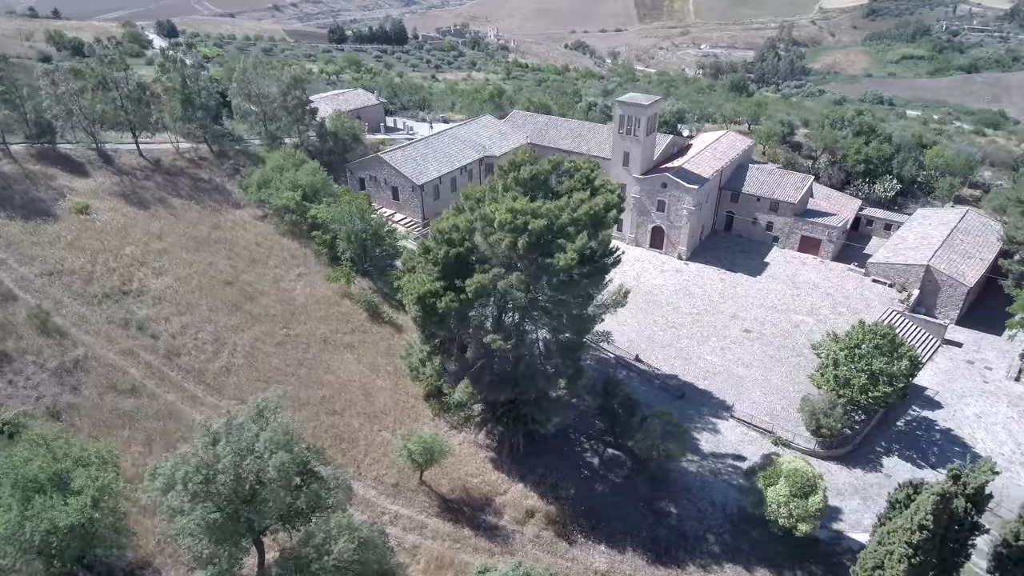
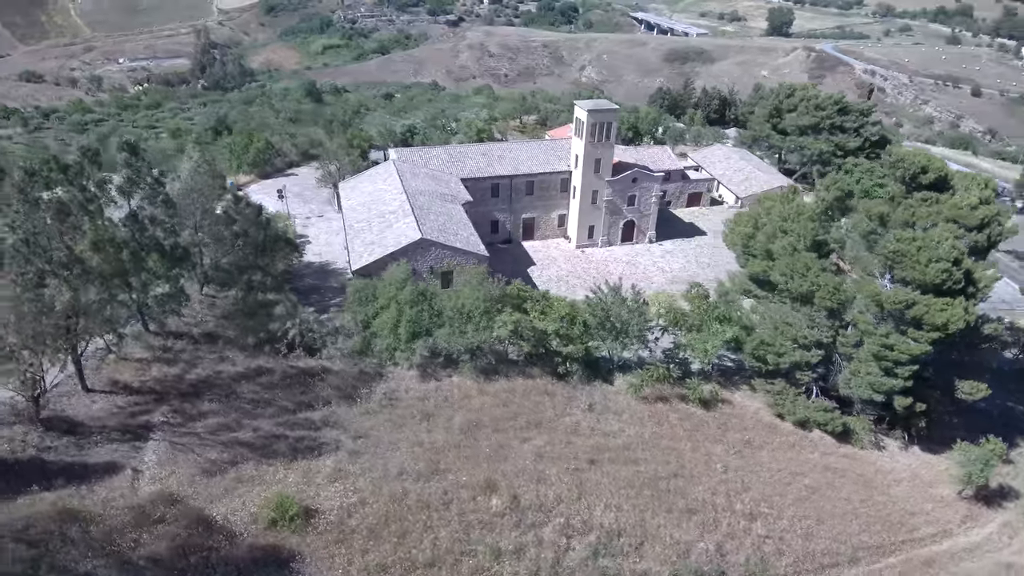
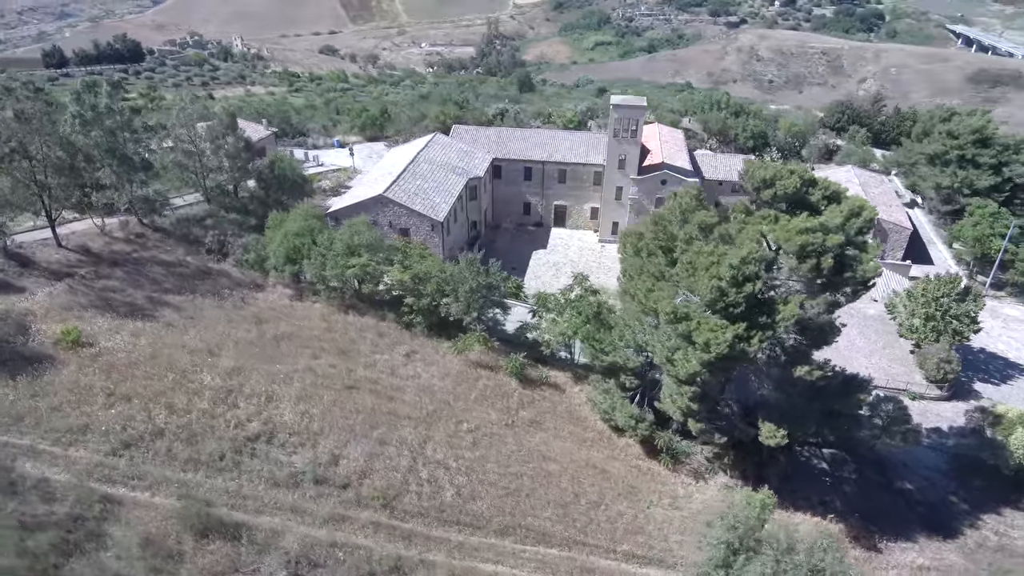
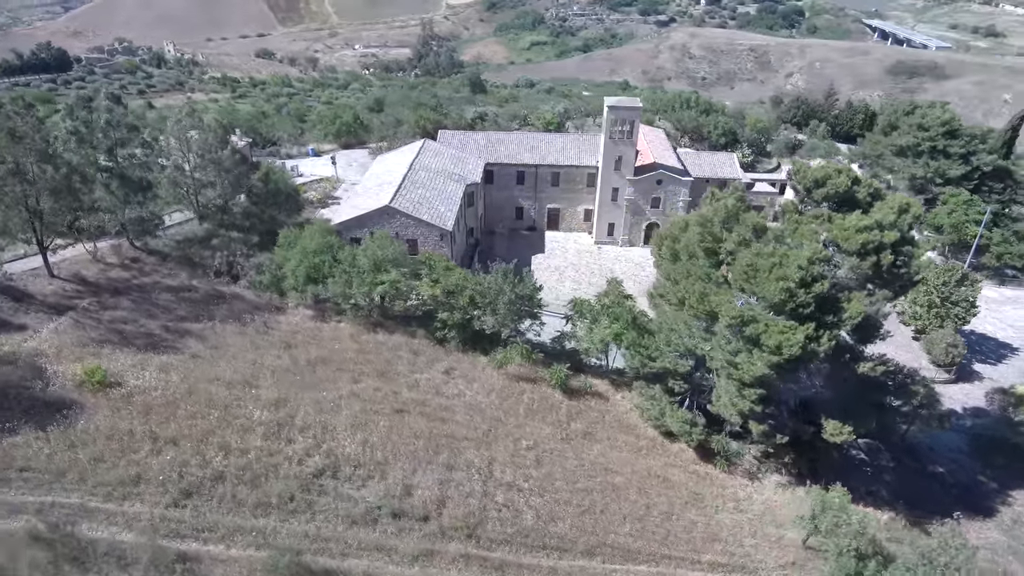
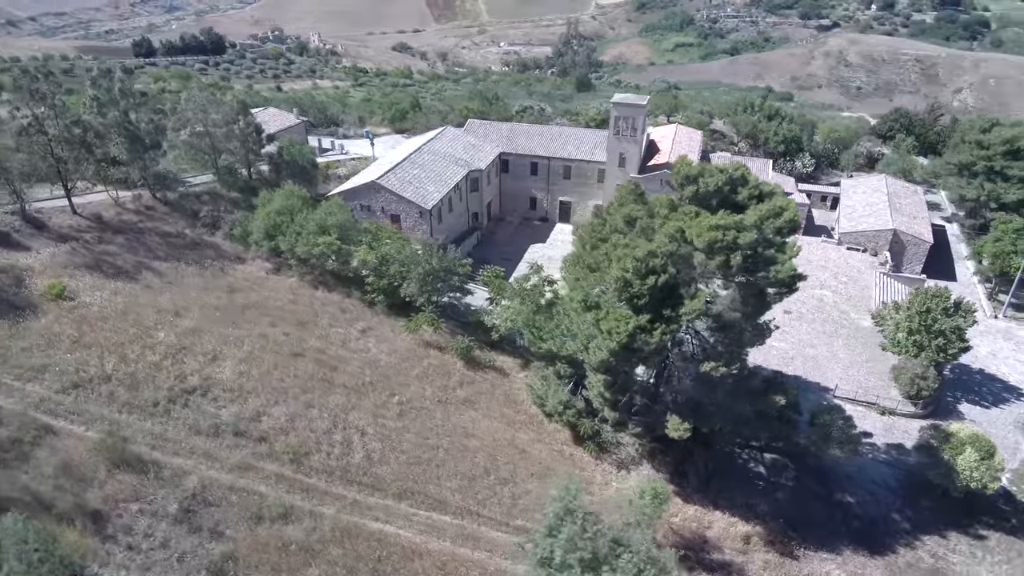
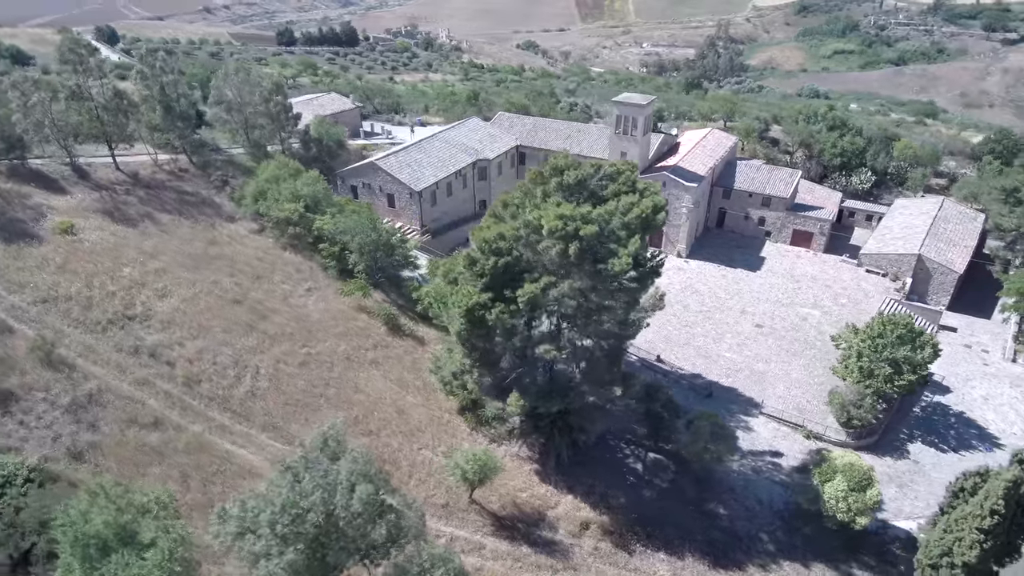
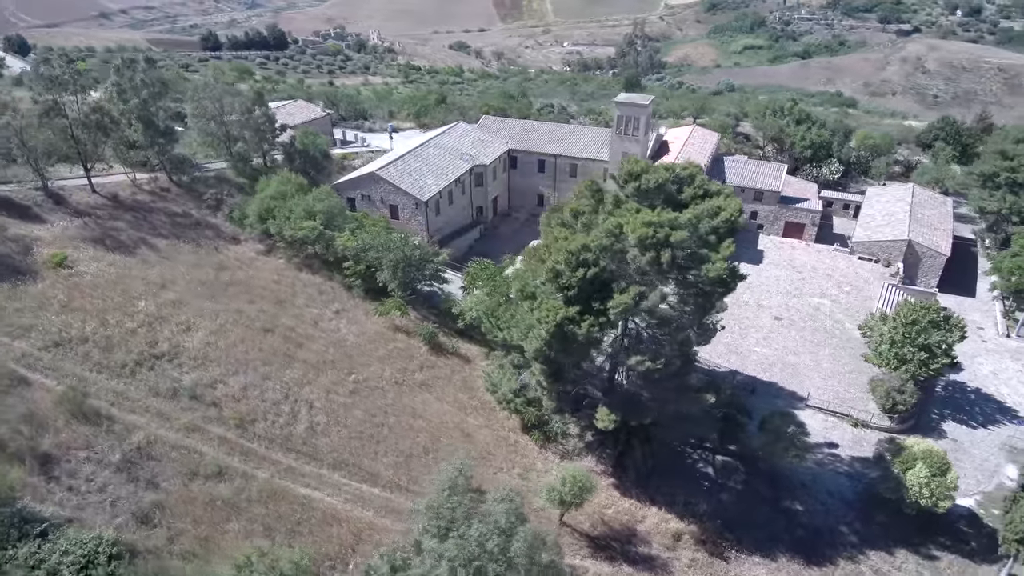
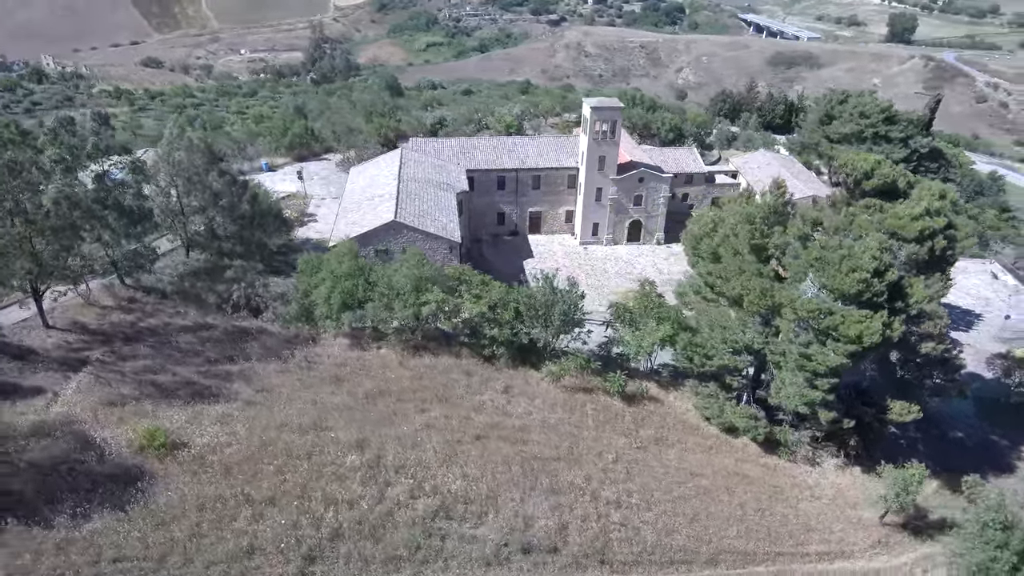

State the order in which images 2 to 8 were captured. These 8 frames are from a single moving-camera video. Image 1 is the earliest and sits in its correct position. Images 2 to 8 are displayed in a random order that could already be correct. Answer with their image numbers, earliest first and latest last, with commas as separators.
6, 7, 5, 3, 4, 8, 2
